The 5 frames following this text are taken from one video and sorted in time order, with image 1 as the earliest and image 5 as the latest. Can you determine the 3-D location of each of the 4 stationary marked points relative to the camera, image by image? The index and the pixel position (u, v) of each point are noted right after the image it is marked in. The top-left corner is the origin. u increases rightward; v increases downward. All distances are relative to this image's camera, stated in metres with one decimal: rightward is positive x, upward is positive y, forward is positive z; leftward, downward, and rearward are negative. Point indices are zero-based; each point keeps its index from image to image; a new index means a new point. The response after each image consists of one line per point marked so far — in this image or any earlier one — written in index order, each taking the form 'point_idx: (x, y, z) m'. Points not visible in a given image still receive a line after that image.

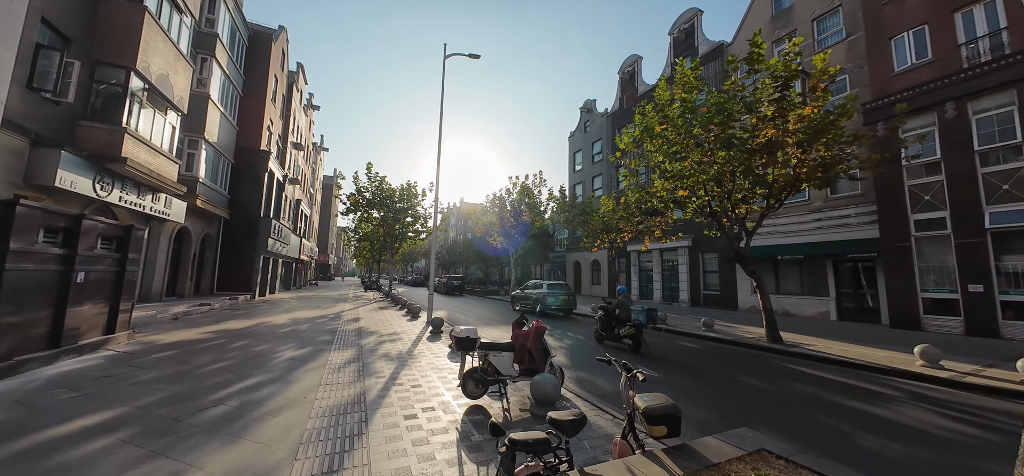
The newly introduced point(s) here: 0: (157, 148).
0: (-12.5, +3.2, +11.8) m
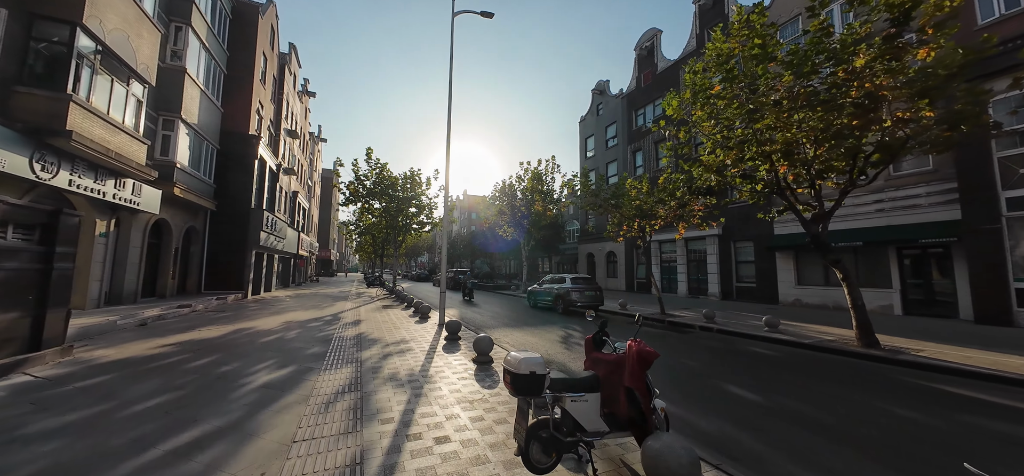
0: (-11.7, +3.4, +10.0) m
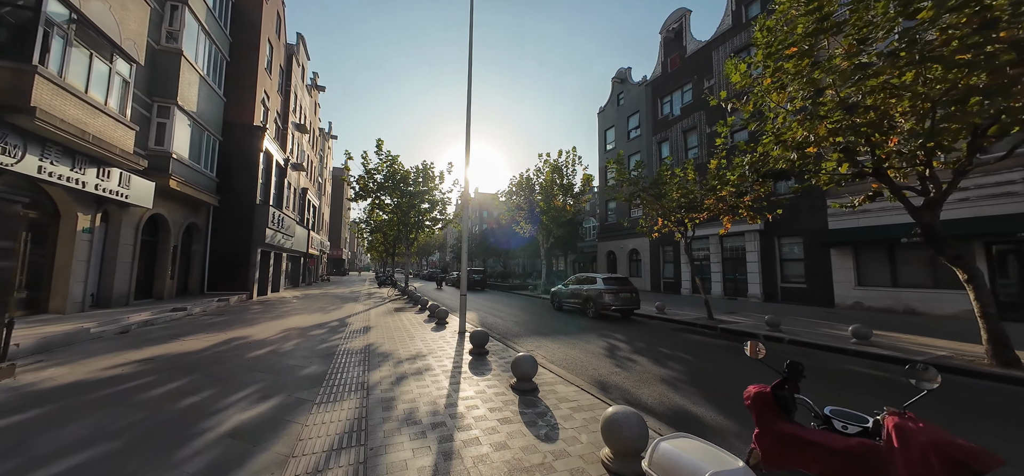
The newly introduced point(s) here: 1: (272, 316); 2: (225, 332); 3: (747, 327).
0: (-10.9, +3.5, +8.9) m
1: (-8.5, -2.8, +11.9) m
2: (-7.3, -2.4, +8.5) m
3: (+7.2, -2.7, +10.3) m
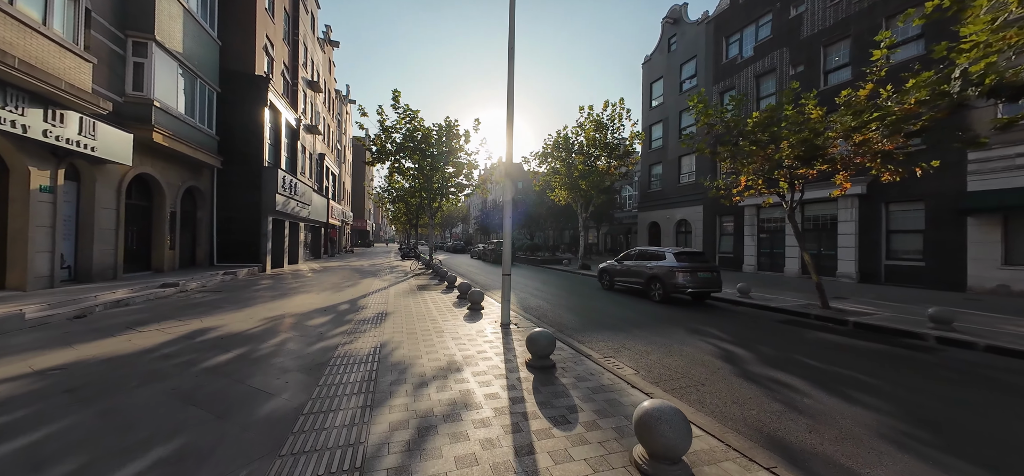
0: (-9.7, +4.3, +6.8) m
1: (-7.1, -1.7, +10.1) m
2: (-6.1, -1.6, +6.7) m
3: (+8.5, -1.9, +7.6) m
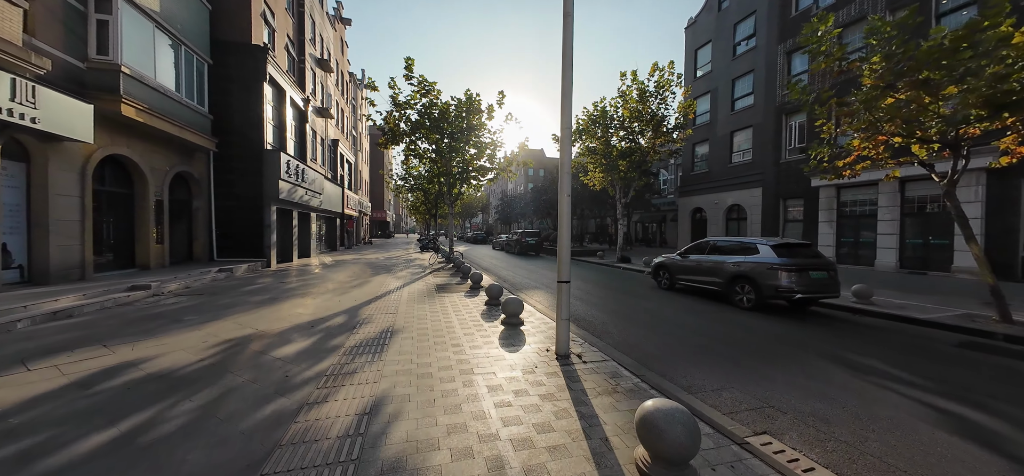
0: (-8.9, +4.4, +5.0) m
1: (-6.1, -1.5, +8.4) m
2: (-5.3, -1.5, +4.9) m
3: (+9.3, -1.6, +4.9) m
